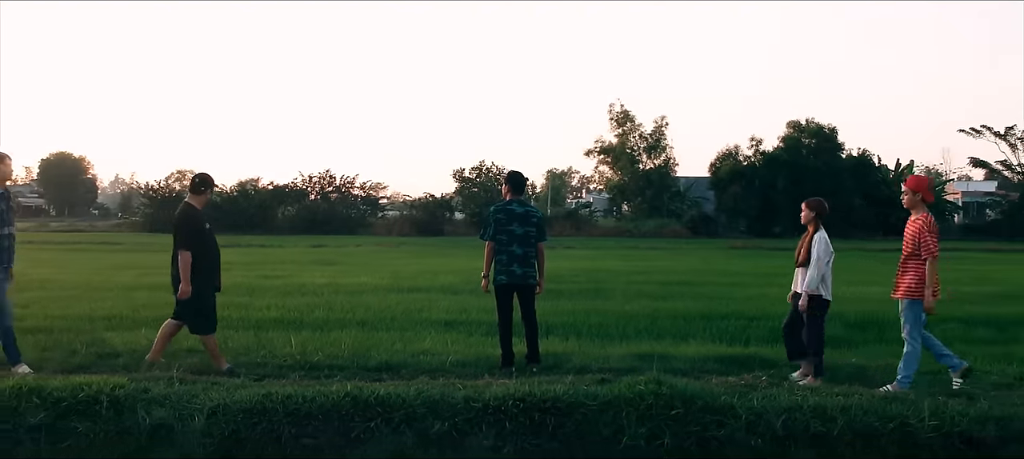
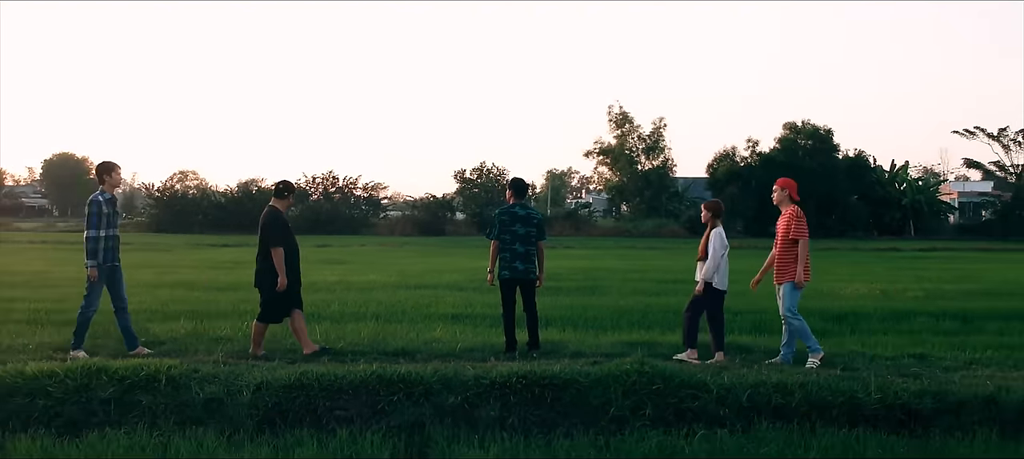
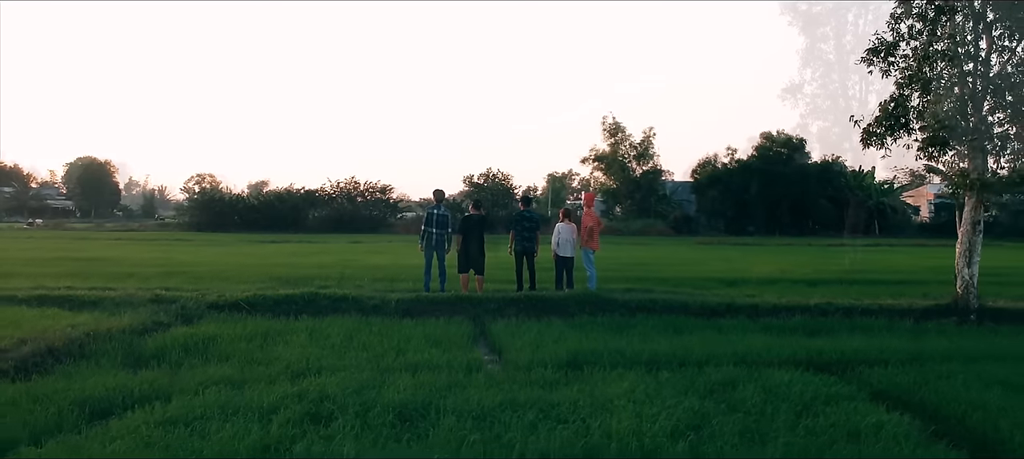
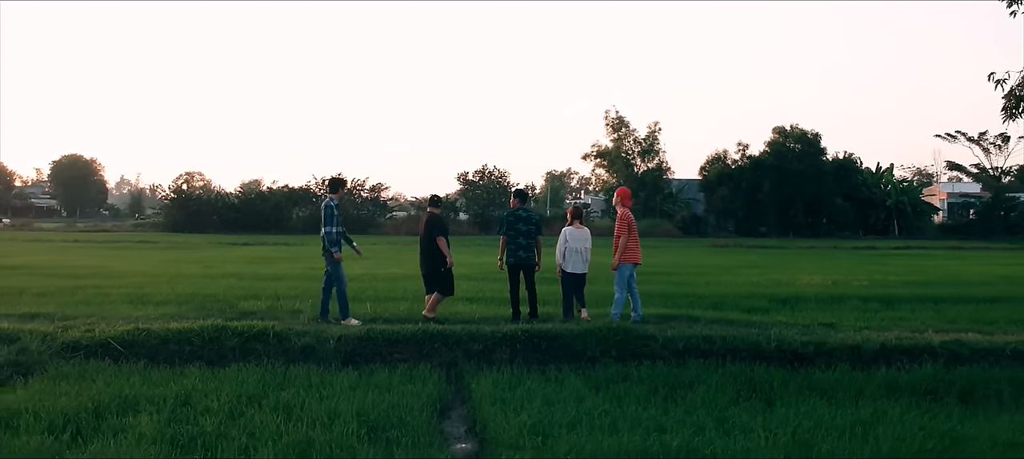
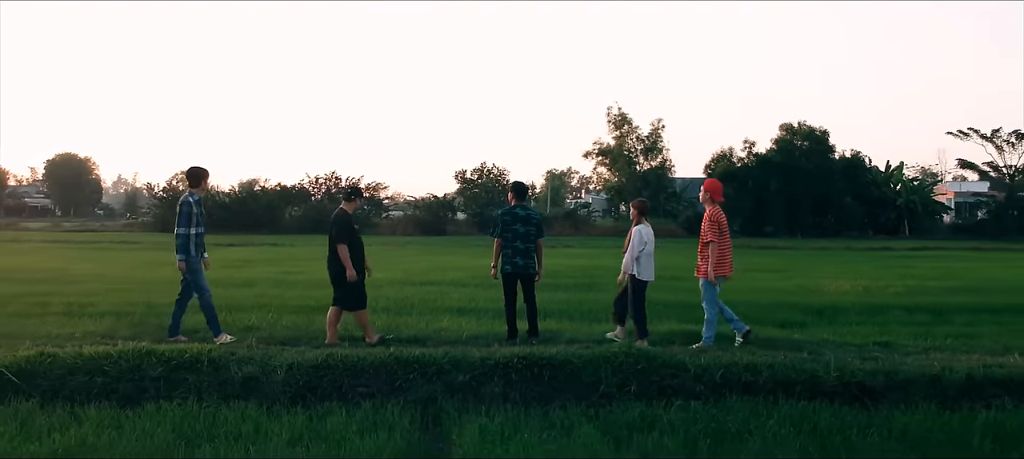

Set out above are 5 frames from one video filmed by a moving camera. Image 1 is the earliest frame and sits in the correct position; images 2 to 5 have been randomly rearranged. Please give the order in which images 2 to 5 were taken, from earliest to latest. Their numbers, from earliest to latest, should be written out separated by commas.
2, 5, 4, 3
